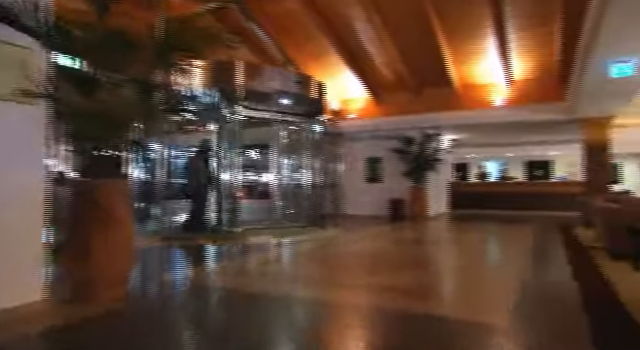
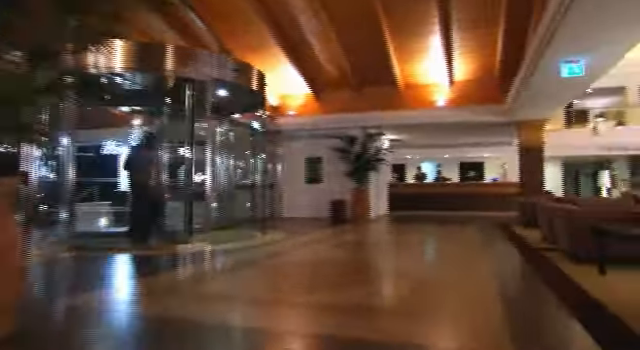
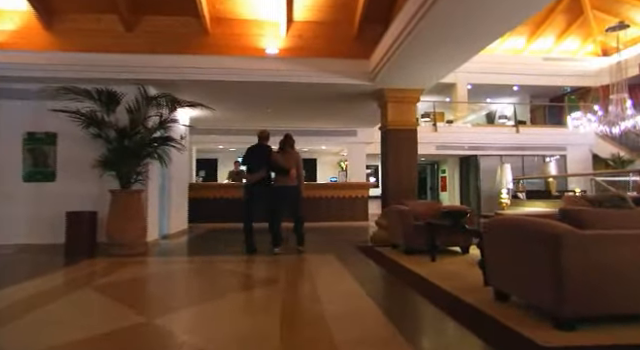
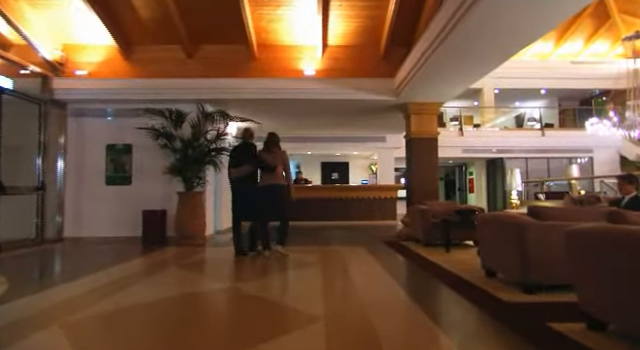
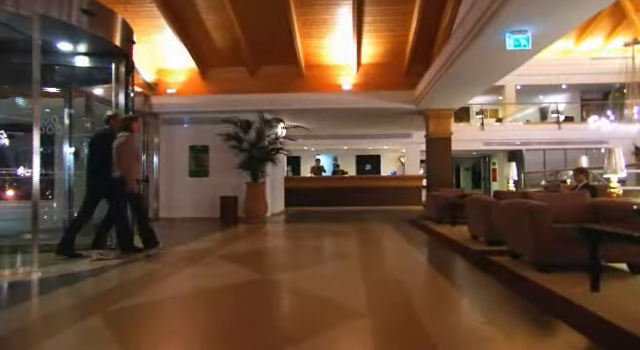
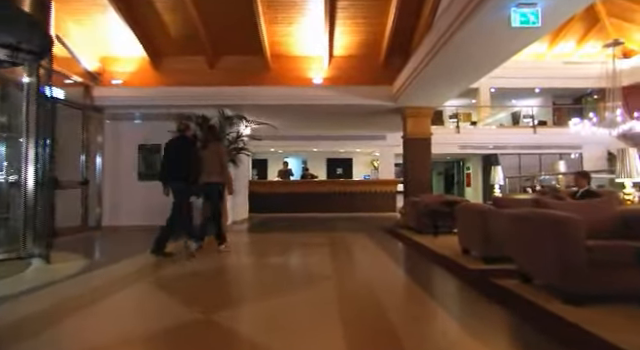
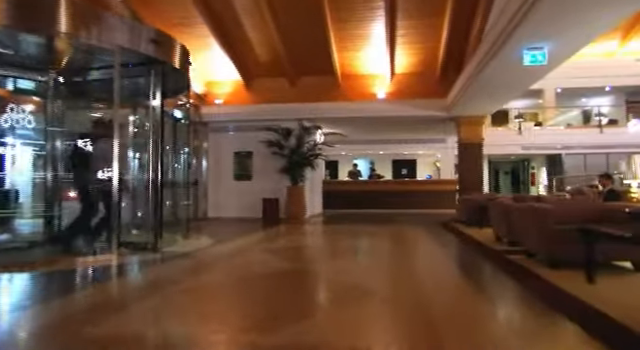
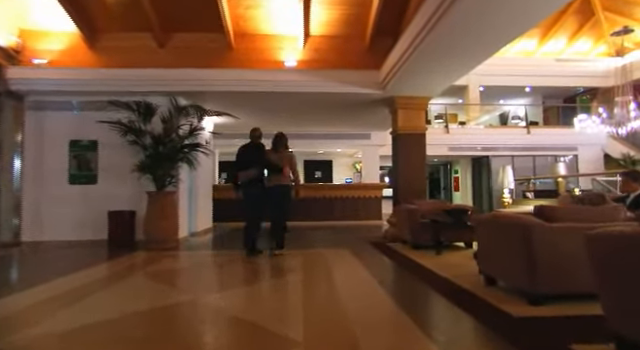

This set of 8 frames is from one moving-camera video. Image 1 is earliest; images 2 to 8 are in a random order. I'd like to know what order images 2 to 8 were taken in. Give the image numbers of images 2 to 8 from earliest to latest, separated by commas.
2, 7, 5, 6, 4, 8, 3
